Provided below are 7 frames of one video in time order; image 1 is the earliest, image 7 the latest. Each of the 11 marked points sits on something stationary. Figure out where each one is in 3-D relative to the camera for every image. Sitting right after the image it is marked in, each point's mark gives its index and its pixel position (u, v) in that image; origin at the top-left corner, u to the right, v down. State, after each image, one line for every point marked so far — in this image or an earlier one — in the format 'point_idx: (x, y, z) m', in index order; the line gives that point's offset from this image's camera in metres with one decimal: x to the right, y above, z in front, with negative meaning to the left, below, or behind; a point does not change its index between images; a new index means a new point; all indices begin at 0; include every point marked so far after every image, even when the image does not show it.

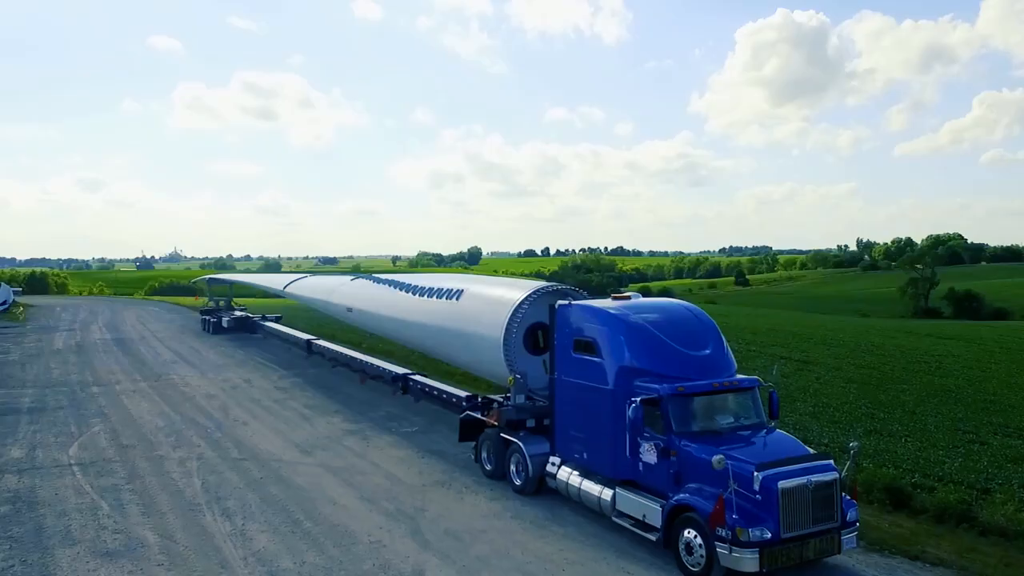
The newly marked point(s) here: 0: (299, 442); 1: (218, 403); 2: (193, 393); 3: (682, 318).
0: (-3.8, -2.7, +12.6) m
1: (-6.7, -2.6, +16.2) m
2: (-7.7, -2.6, +17.3) m
3: (+2.1, -0.4, +8.7) m
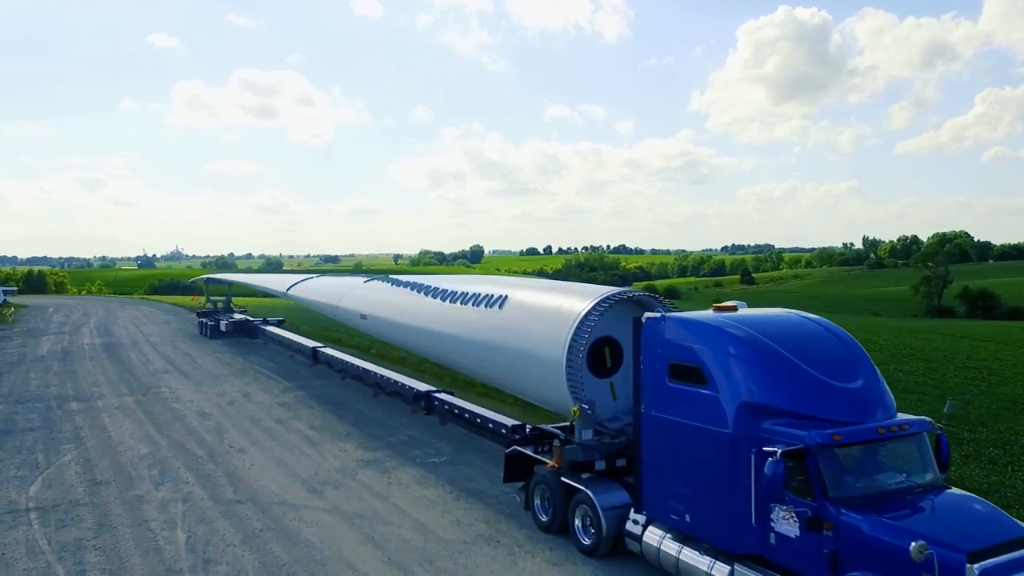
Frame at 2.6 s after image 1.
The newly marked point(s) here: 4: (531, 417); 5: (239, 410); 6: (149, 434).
0: (-3.1, -2.8, +10.6) m
1: (-6.0, -2.7, +14.1) m
2: (-7.0, -2.6, +15.2) m
3: (+2.8, -0.4, +6.6) m
4: (+0.1, -2.6, +14.2) m
5: (-5.9, -2.6, +15.3) m
6: (-6.8, -2.7, +13.2) m
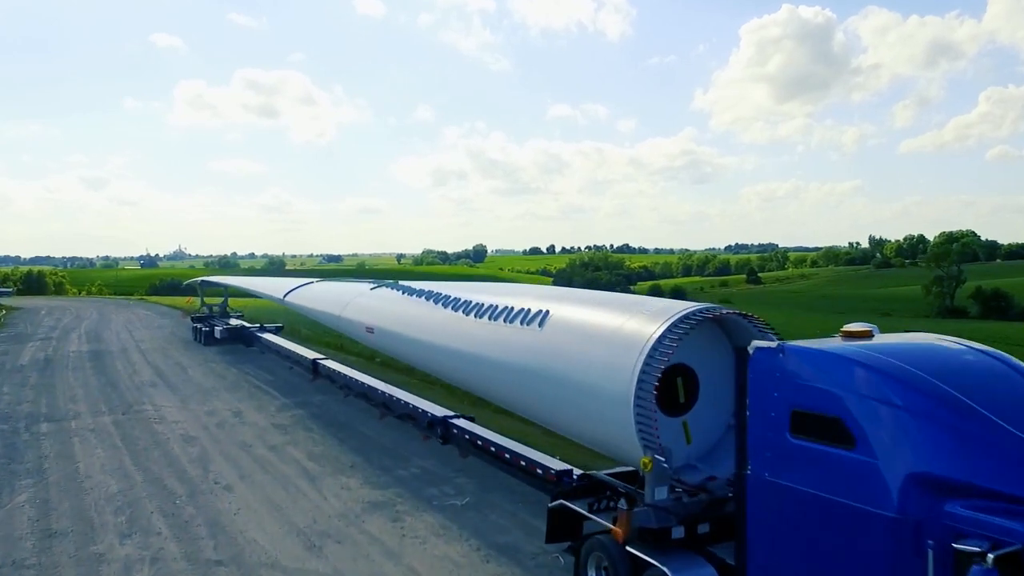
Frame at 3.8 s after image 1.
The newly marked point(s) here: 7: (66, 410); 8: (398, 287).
0: (-2.6, -3.0, +8.8) m
1: (-5.5, -2.8, +12.4) m
2: (-6.5, -2.8, +13.5) m
3: (+3.3, -0.6, +4.8) m
4: (+0.6, -2.7, +12.5) m
5: (-5.4, -2.8, +13.5) m
6: (-6.3, -2.9, +11.5) m
7: (-9.8, -2.7, +15.6) m
8: (-2.3, 0.0, +14.9) m
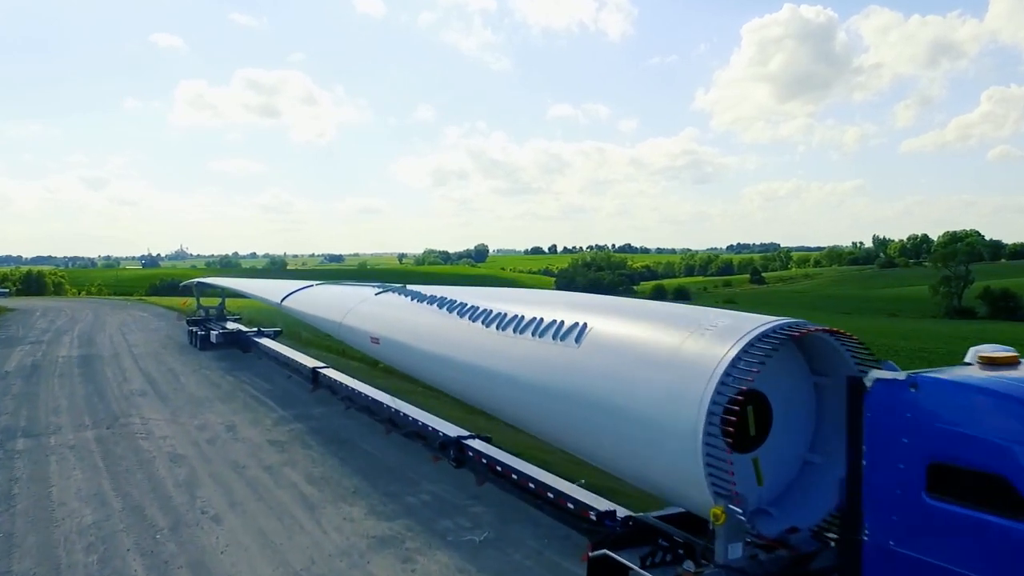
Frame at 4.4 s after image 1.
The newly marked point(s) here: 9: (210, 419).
0: (-2.3, -3.0, +7.7) m
1: (-5.2, -2.9, +11.2) m
2: (-6.2, -2.9, +12.3) m
3: (+3.6, -0.7, +3.7) m
4: (+0.9, -2.8, +11.3) m
5: (-5.1, -2.8, +12.4) m
6: (-6.0, -3.0, +10.3) m
7: (-9.5, -2.8, +14.5) m
8: (-2.0, -0.1, +13.8) m
9: (-6.2, -2.7, +14.6) m
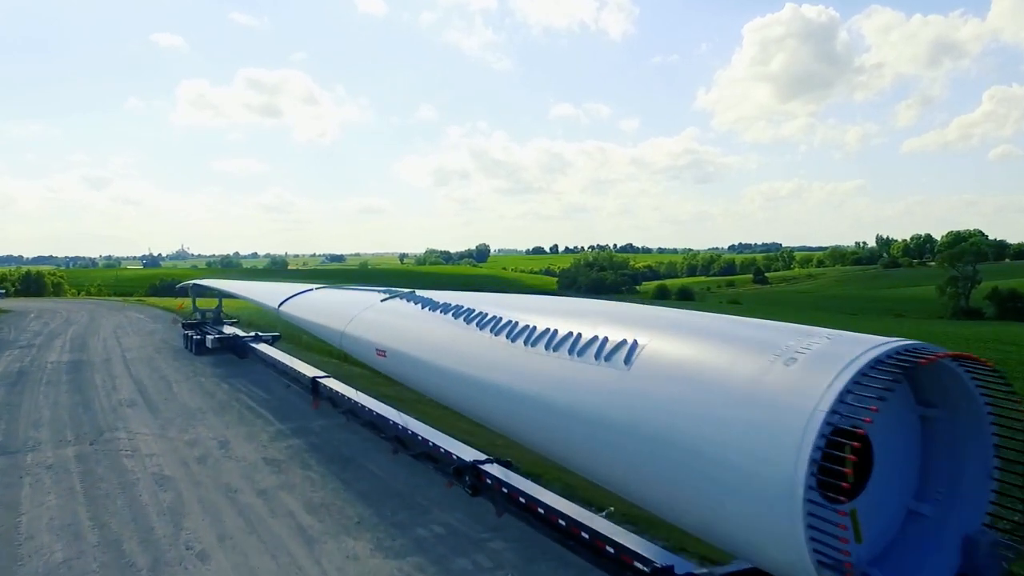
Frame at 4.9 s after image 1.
0: (-2.0, -3.1, +6.6) m
1: (-4.9, -3.0, +10.2) m
2: (-5.9, -2.9, +11.3) m
3: (+3.8, -0.8, +2.6) m
4: (+1.2, -2.9, +10.3) m
5: (-4.8, -2.9, +11.3) m
6: (-5.7, -3.0, +9.3) m
7: (-9.2, -2.8, +13.4) m
8: (-1.7, -0.2, +12.7) m
9: (-5.9, -2.8, +13.5) m
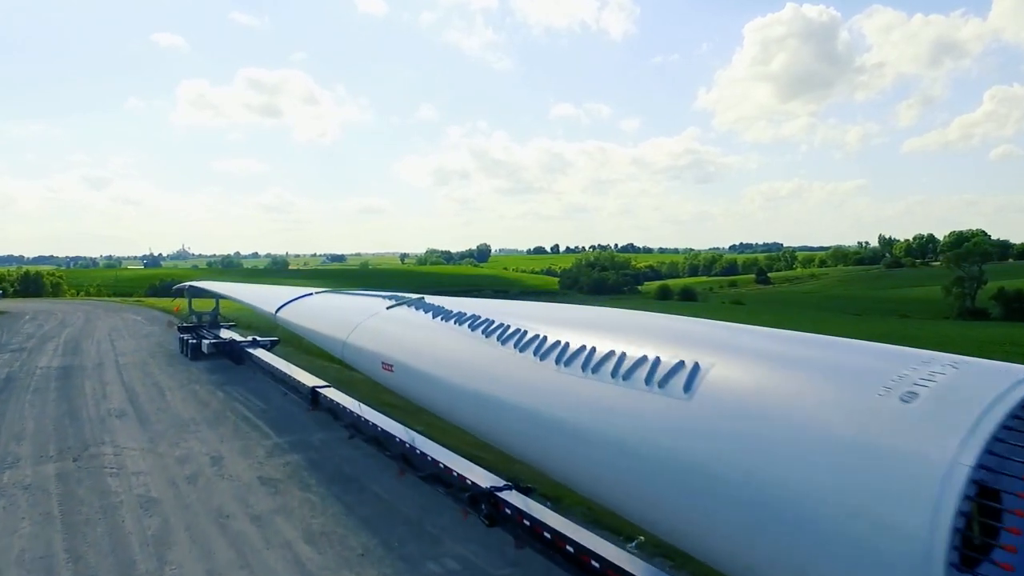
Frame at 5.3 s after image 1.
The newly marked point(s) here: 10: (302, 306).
0: (-1.8, -3.2, +5.7) m
1: (-4.7, -3.1, +9.3) m
2: (-5.7, -3.0, +10.4) m
3: (+4.1, -0.8, +1.7) m
4: (+1.4, -3.0, +9.4) m
5: (-4.5, -3.0, +10.4) m
6: (-5.5, -3.1, +8.4) m
7: (-9.0, -2.9, +12.5) m
8: (-1.5, -0.3, +11.8) m
9: (-5.7, -2.9, +12.6) m
10: (-5.0, -0.4, +16.7) m
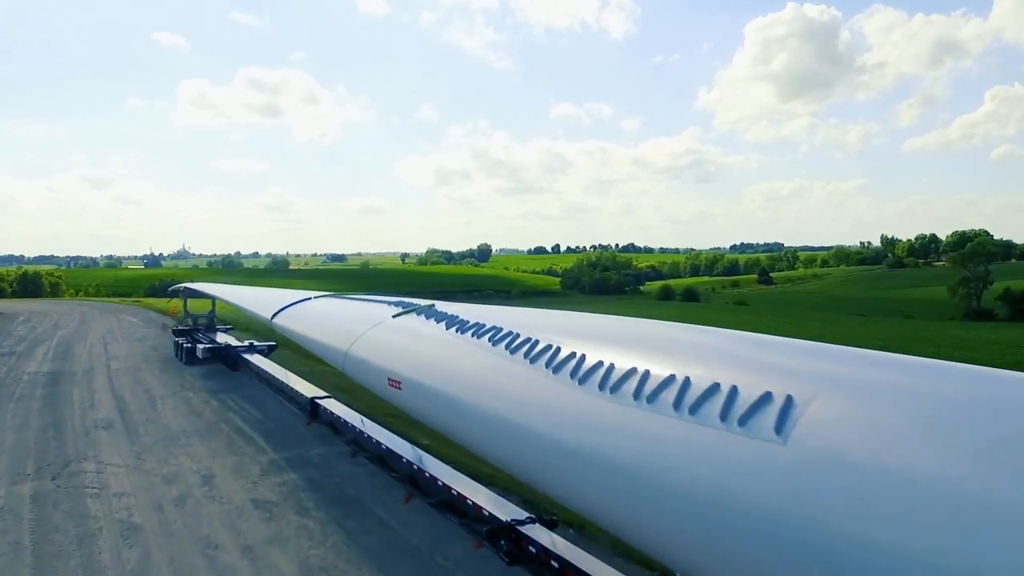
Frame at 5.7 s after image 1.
0: (-1.5, -3.3, +4.8) m
1: (-4.4, -3.1, +8.4) m
2: (-5.5, -3.1, +9.5) m
3: (+4.3, -0.9, +0.8) m
4: (+1.7, -3.0, +8.4) m
5: (-4.3, -3.1, +9.5) m
6: (-5.2, -3.2, +7.5) m
7: (-8.7, -3.0, +11.6) m
8: (-1.3, -0.3, +10.9) m
9: (-5.4, -2.9, +11.7) m
10: (-4.7, -0.4, +15.8) m
